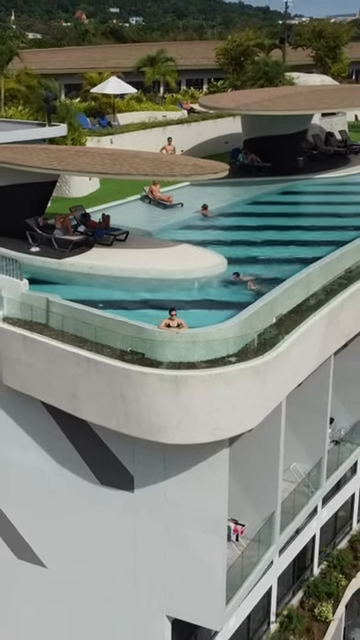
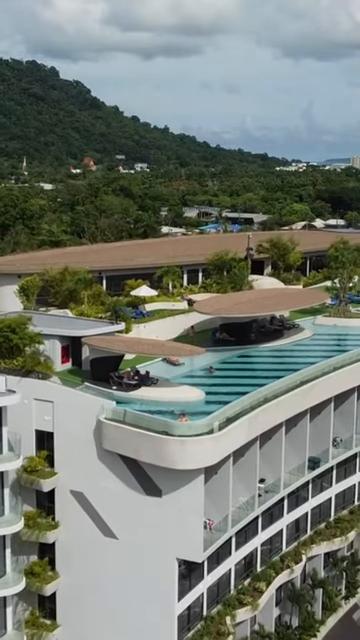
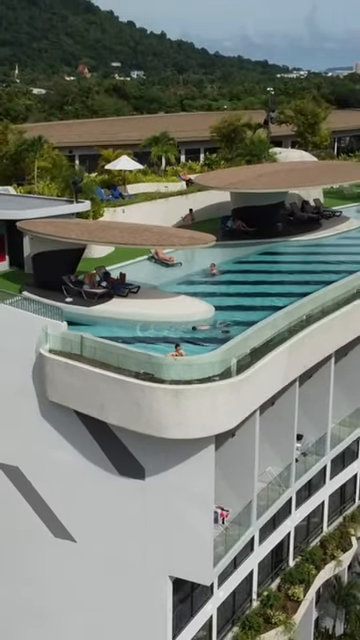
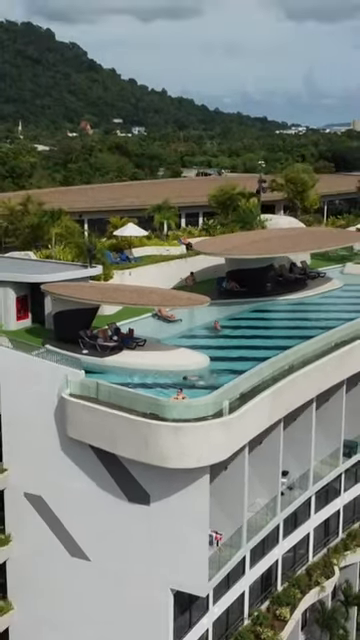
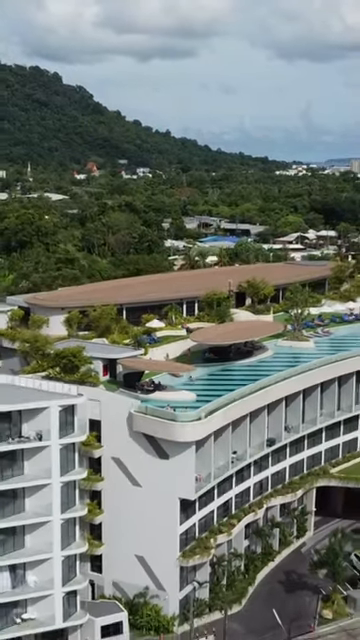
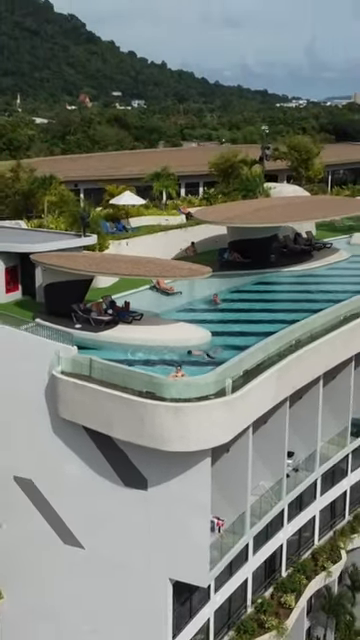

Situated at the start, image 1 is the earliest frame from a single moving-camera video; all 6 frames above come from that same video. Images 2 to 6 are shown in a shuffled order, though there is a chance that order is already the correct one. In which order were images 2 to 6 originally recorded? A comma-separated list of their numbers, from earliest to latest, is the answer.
3, 6, 4, 2, 5
